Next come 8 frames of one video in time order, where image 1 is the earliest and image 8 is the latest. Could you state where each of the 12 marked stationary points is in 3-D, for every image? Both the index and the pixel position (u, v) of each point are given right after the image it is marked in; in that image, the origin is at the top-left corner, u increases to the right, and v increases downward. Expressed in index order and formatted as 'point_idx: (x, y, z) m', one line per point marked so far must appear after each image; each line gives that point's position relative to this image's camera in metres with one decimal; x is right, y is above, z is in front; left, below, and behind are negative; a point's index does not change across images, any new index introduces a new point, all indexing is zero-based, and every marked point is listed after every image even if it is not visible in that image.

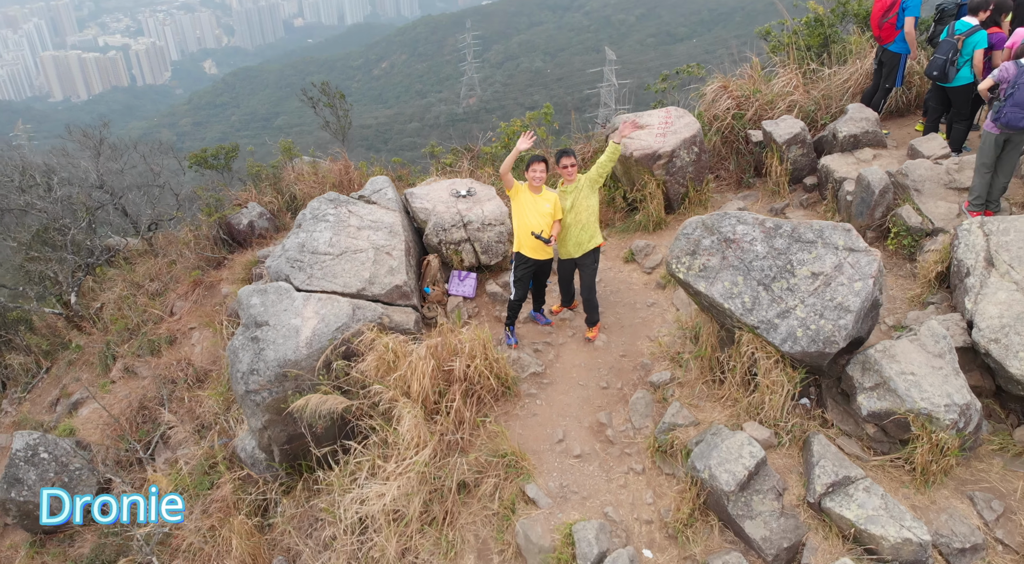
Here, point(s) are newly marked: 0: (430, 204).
0: (-0.7, +0.7, +5.7) m
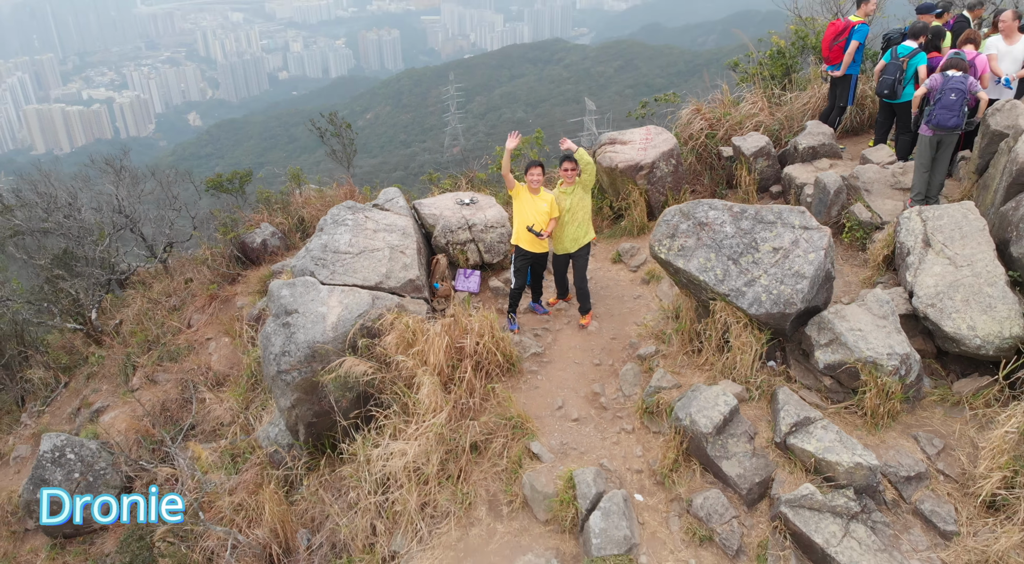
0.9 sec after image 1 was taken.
0: (-0.7, +0.7, +6.3) m
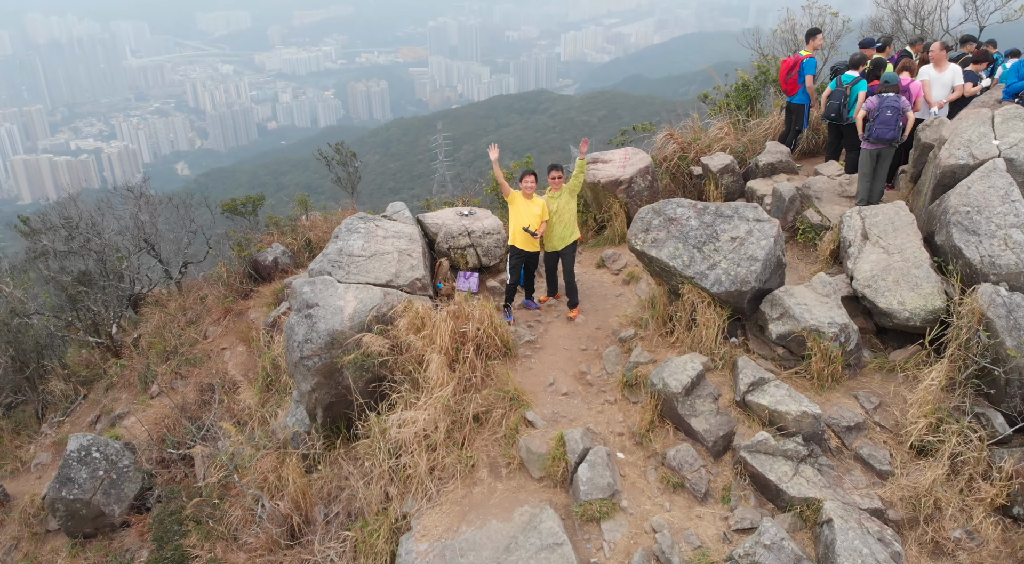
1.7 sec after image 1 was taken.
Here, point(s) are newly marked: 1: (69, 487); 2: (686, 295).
0: (-0.8, +0.7, +7.0) m
1: (-5.2, -2.4, +7.5) m
2: (+1.4, -0.1, +5.2) m
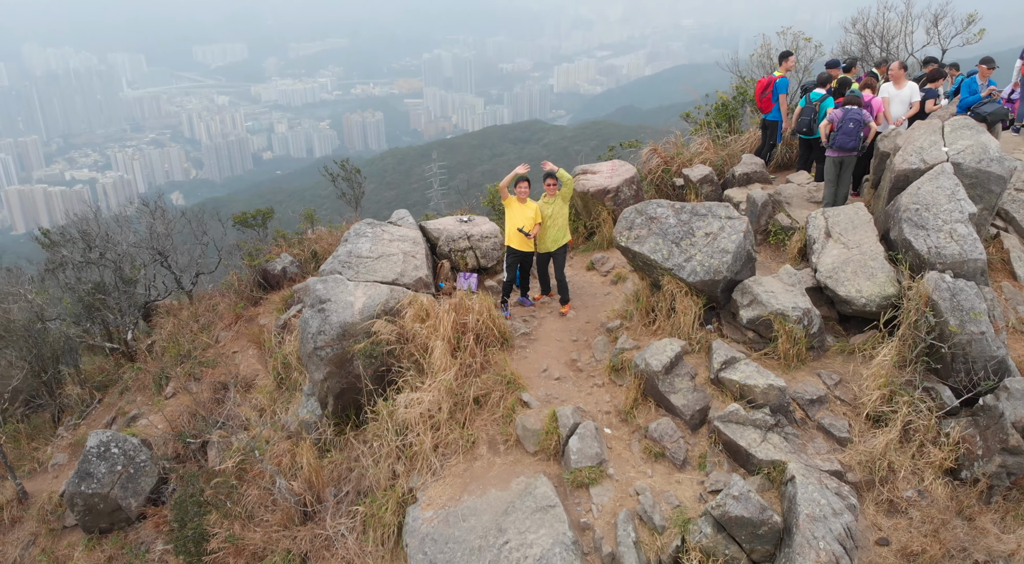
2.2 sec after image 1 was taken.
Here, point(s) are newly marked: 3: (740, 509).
0: (-0.8, +0.7, +7.6) m
1: (-5.3, -2.5, +8.0) m
2: (+1.4, 0.0, +5.8) m
3: (+1.6, -1.6, +4.6) m
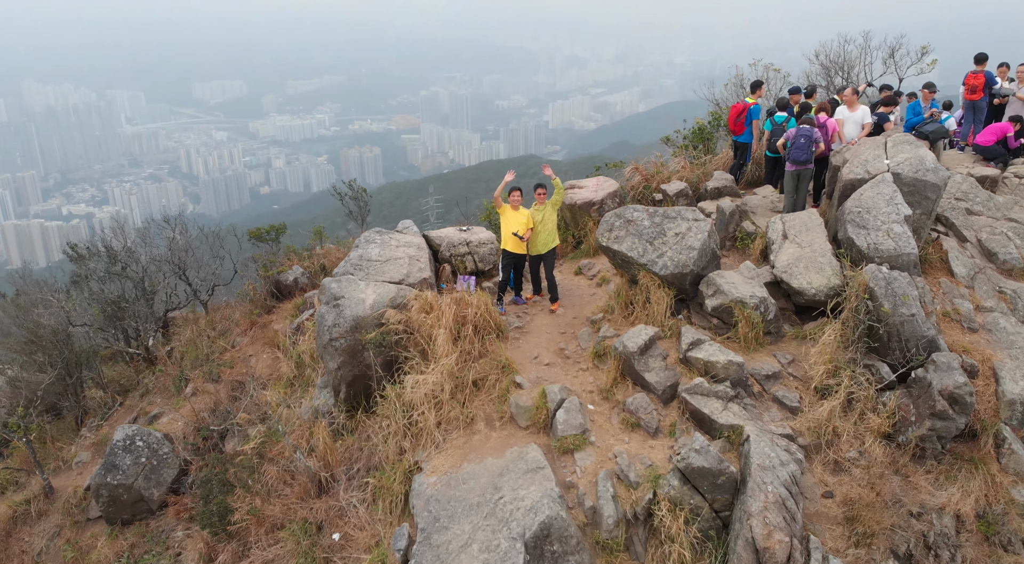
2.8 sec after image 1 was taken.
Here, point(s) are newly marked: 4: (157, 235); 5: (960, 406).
0: (-0.9, +0.6, +8.4) m
1: (-5.3, -2.6, +8.6) m
2: (+1.3, 0.0, +6.6) m
3: (+1.5, -1.4, +5.3) m
4: (-6.8, +0.9, +12.3) m
5: (+3.9, -1.1, +5.6) m
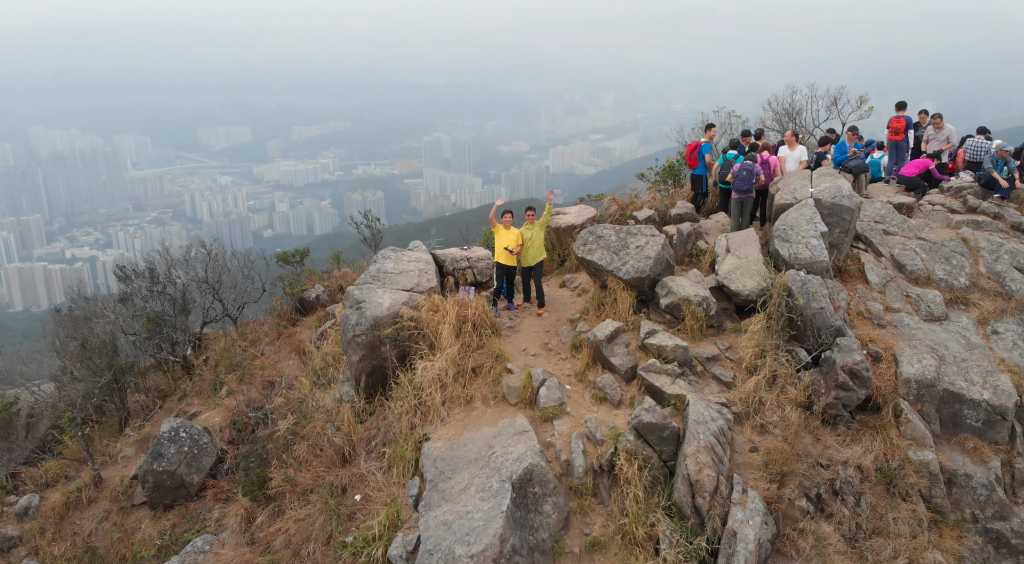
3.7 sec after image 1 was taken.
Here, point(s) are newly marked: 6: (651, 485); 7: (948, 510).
0: (-1.0, +0.4, +9.9) m
1: (-5.4, -2.7, +9.9) m
2: (+1.2, 0.0, +8.1) m
3: (+1.4, -1.4, +6.7) m
4: (-6.9, +0.5, +13.9) m
5: (+3.8, -1.1, +7.0) m
6: (+1.4, -2.1, +6.5) m
7: (+4.9, -2.5, +7.1) m
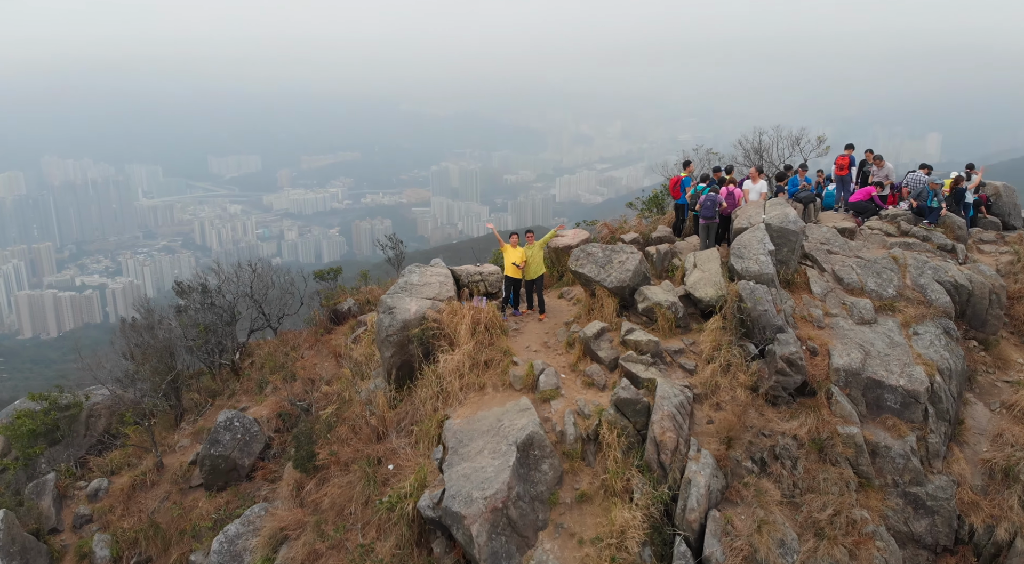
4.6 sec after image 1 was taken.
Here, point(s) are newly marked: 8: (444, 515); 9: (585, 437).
0: (-0.9, +0.2, +11.8) m
1: (-5.3, -3.0, +11.7) m
2: (+1.3, -0.2, +9.9) m
3: (+1.5, -1.5, +8.4) m
4: (-6.7, +0.1, +15.8) m
5: (+3.8, -1.1, +8.7) m
6: (+1.5, -2.1, +8.2) m
7: (+4.9, -2.6, +8.7) m
8: (-0.8, -2.9, +8.0) m
9: (+1.0, -2.0, +8.5) m
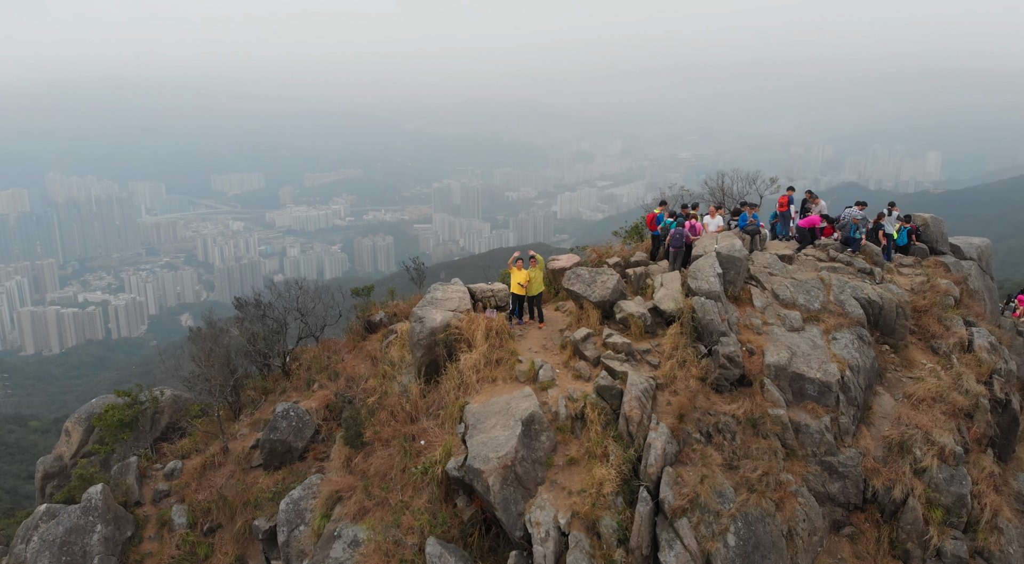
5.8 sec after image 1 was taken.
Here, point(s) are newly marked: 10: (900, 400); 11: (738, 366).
0: (-0.8, -0.1, +14.5) m
1: (-5.2, -3.3, +14.3) m
2: (+1.4, -0.5, +12.6) m
3: (+1.6, -1.8, +11.1) m
4: (-6.6, -0.4, +18.5) m
5: (+4.0, -1.4, +11.4) m
6: (+1.6, -2.4, +10.9) m
7: (+5.0, -2.9, +11.4) m
8: (-0.7, -3.2, +10.6) m
9: (+1.1, -2.3, +11.1) m
10: (+7.5, -2.3, +12.4) m
11: (+4.0, -1.5, +11.4) m
